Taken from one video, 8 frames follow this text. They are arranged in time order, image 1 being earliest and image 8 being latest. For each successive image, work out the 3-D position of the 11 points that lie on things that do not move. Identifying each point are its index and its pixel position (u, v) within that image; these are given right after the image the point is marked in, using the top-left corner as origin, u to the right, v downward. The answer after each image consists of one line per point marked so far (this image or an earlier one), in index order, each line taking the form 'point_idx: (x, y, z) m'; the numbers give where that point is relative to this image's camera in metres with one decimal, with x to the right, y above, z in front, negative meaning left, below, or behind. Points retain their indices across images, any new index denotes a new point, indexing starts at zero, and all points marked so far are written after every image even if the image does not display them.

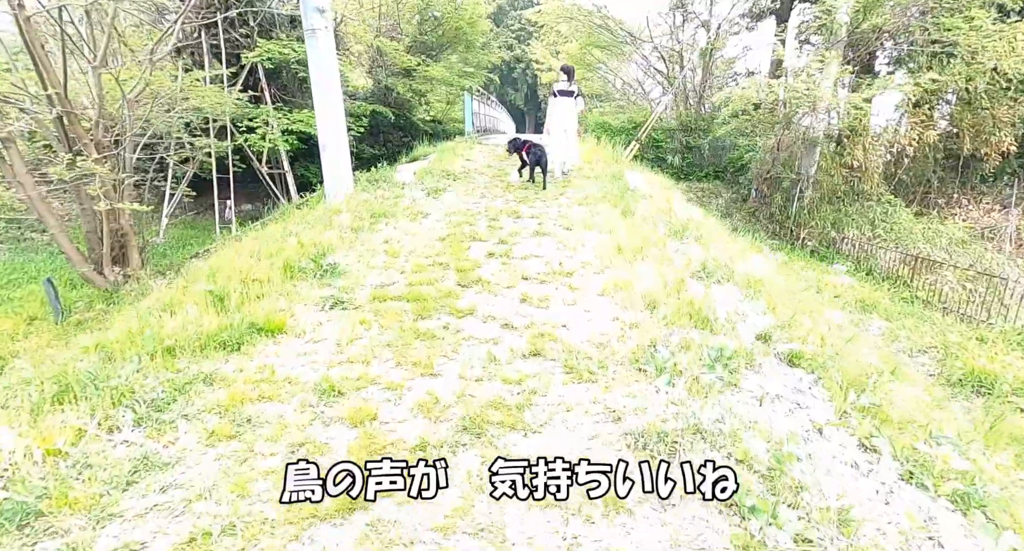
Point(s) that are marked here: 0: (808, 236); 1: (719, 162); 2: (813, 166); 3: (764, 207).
0: (+5.8, +0.7, +12.7) m
1: (+5.1, +2.9, +16.7) m
2: (+5.7, +2.1, +12.9) m
3: (+5.4, +1.5, +14.5) m
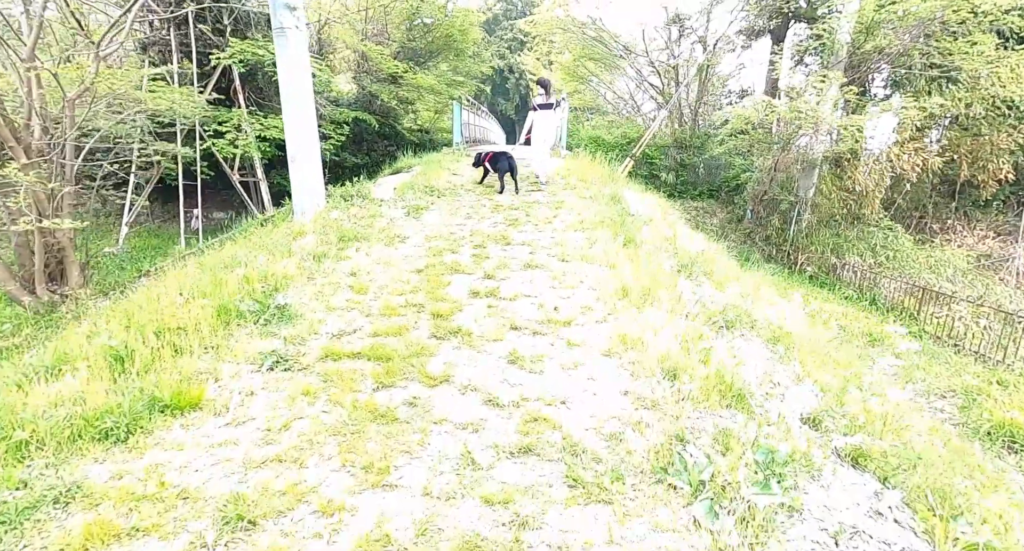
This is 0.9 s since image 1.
0: (+5.5, +0.2, +12.2) m
1: (+4.9, +2.3, +16.2) m
2: (+5.5, +1.6, +12.4) m
3: (+5.1, +1.0, +14.0) m
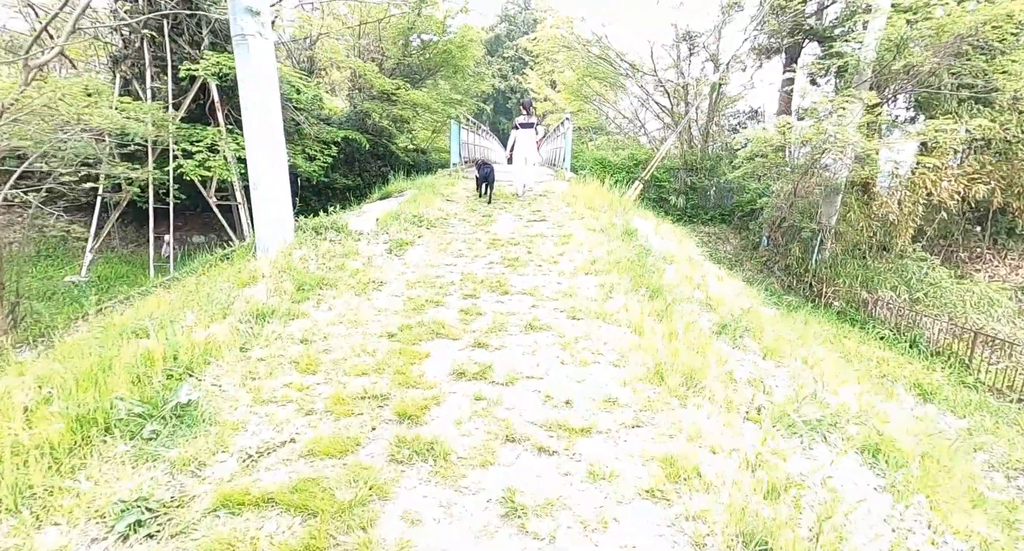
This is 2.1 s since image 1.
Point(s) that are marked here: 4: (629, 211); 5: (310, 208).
0: (+5.5, -0.4, +11.2) m
1: (+4.9, +1.6, +15.3) m
2: (+5.5, +1.0, +11.5) m
3: (+5.1, +0.4, +13.0) m
4: (+1.6, +0.9, +9.1) m
5: (-4.0, +1.5, +13.5) m
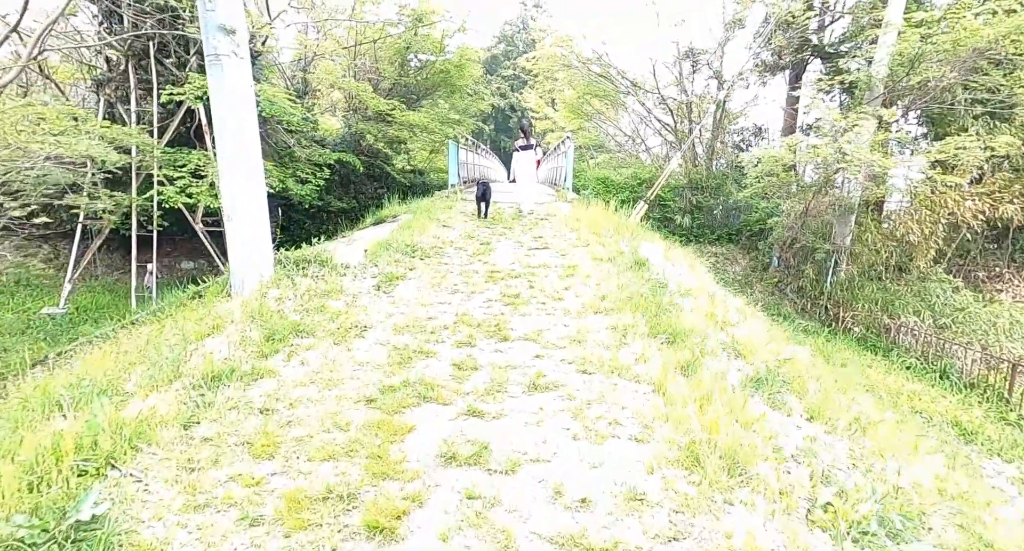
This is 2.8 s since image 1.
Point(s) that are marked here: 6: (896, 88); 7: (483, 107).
0: (+5.5, -0.7, +10.7) m
1: (+4.9, +1.1, +14.8) m
2: (+5.6, +0.6, +11.0) m
3: (+5.2, 0.0, +12.5) m
4: (+1.6, +0.5, +8.6) m
5: (-4.0, +0.9, +13.0) m
6: (+6.2, +3.0, +10.7) m
7: (-0.7, +4.0, +16.0) m
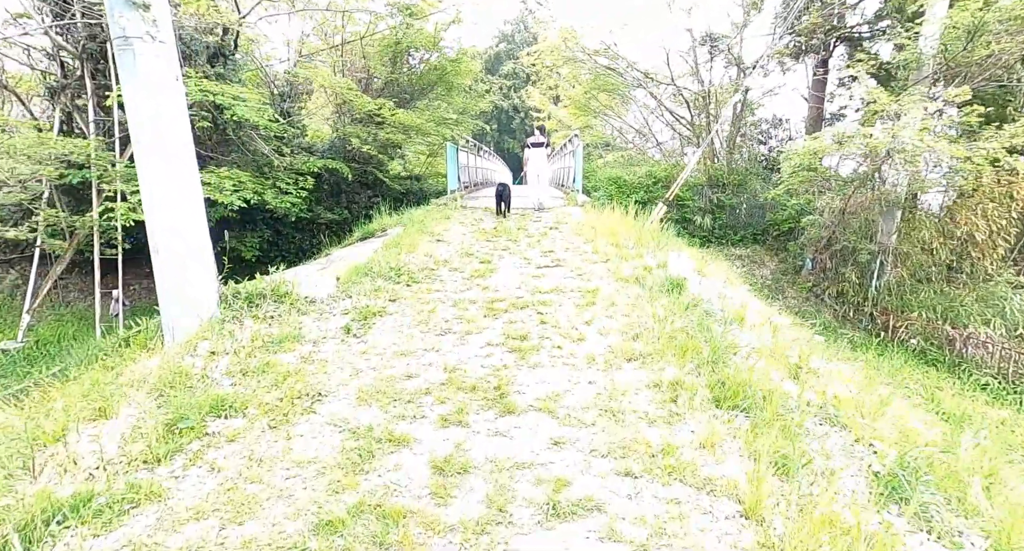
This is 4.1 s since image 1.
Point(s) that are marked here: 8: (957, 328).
0: (+5.7, -0.8, +9.5) m
1: (+5.0, +1.1, +13.6) m
2: (+5.6, +0.6, +9.8) m
3: (+5.3, -0.1, +11.3) m
4: (+1.7, +0.4, +7.4) m
5: (-3.9, +0.6, +11.9) m
6: (+6.2, +3.0, +9.5) m
7: (-0.6, +3.8, +14.9) m
8: (+6.1, -0.7, +9.1) m
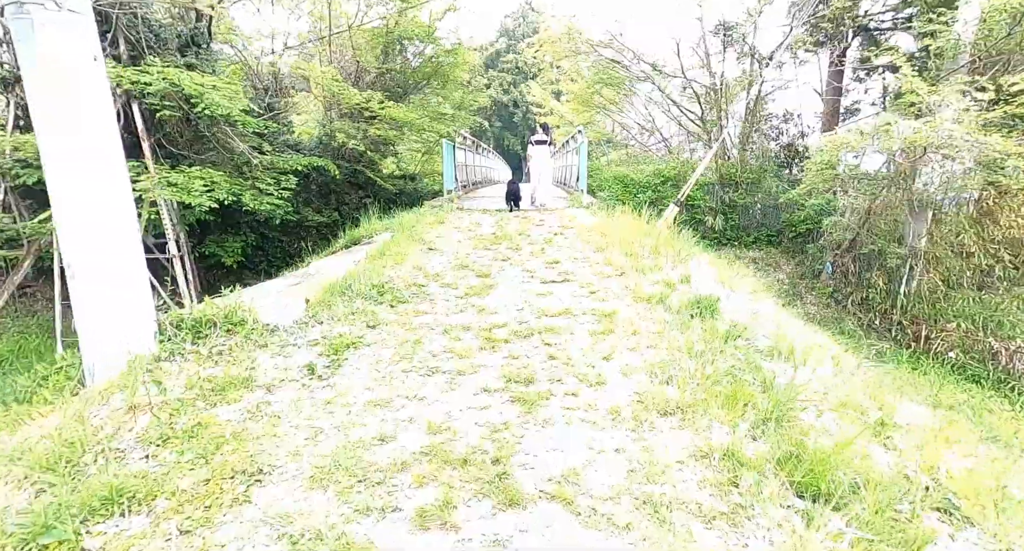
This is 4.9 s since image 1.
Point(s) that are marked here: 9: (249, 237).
0: (+5.7, -0.9, +8.8) m
1: (+5.0, +1.0, +12.9) m
2: (+5.6, +0.5, +9.0) m
3: (+5.3, -0.2, +10.6) m
4: (+1.7, +0.3, +6.7) m
5: (-3.9, +0.5, +11.2) m
6: (+6.2, +2.9, +8.8) m
7: (-0.6, +3.7, +14.1) m
8: (+6.1, -0.8, +8.4) m
9: (-4.2, +0.6, +10.6) m
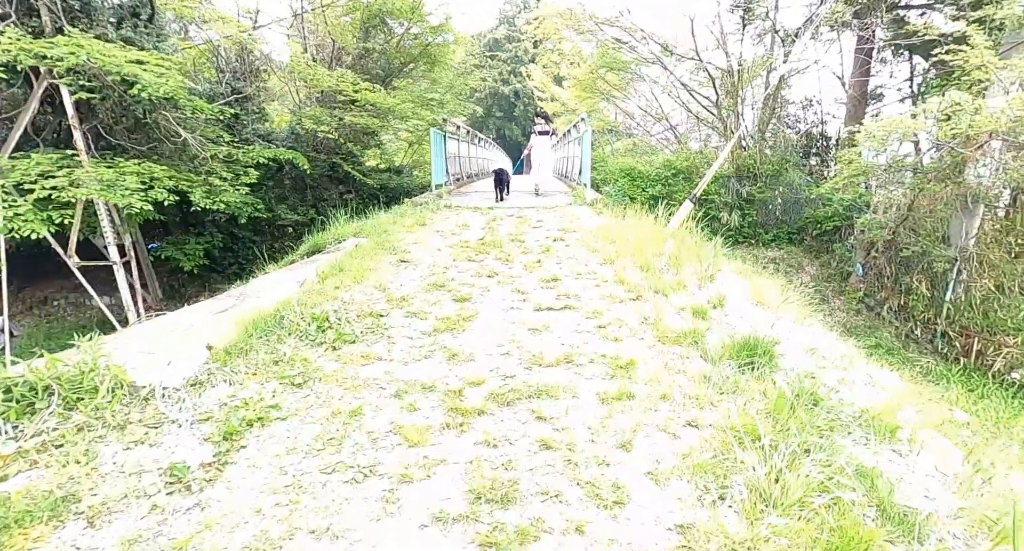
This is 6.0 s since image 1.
0: (+5.6, -0.9, +7.6) m
1: (+5.0, +1.0, +11.8) m
2: (+5.6, +0.4, +7.9) m
3: (+5.2, -0.2, +9.5) m
4: (+1.6, +0.2, +5.6) m
5: (-4.0, +0.4, +10.1) m
6: (+6.1, +2.8, +7.6) m
7: (-0.7, +3.7, +13.0) m
8: (+6.0, -0.9, +7.3) m
9: (-4.2, +0.5, +9.5) m
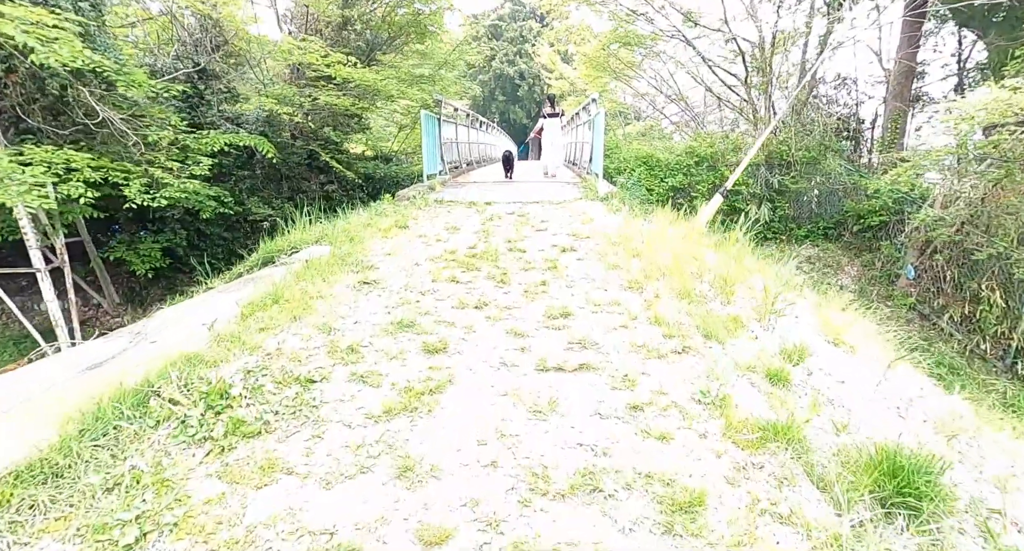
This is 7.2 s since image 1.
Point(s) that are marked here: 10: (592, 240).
0: (+5.6, -1.0, +6.4) m
1: (+5.0, +1.0, +10.5) m
2: (+5.6, +0.3, +6.6) m
3: (+5.3, -0.3, +8.2) m
4: (+1.6, 0.0, +4.4) m
5: (-3.9, +0.4, +8.9) m
6: (+6.1, +2.7, +6.3) m
7: (-0.7, +3.7, +11.7) m
8: (+6.0, -1.0, +6.0) m
9: (-4.2, +0.5, +8.3) m
10: (+0.6, +0.3, +4.9) m
